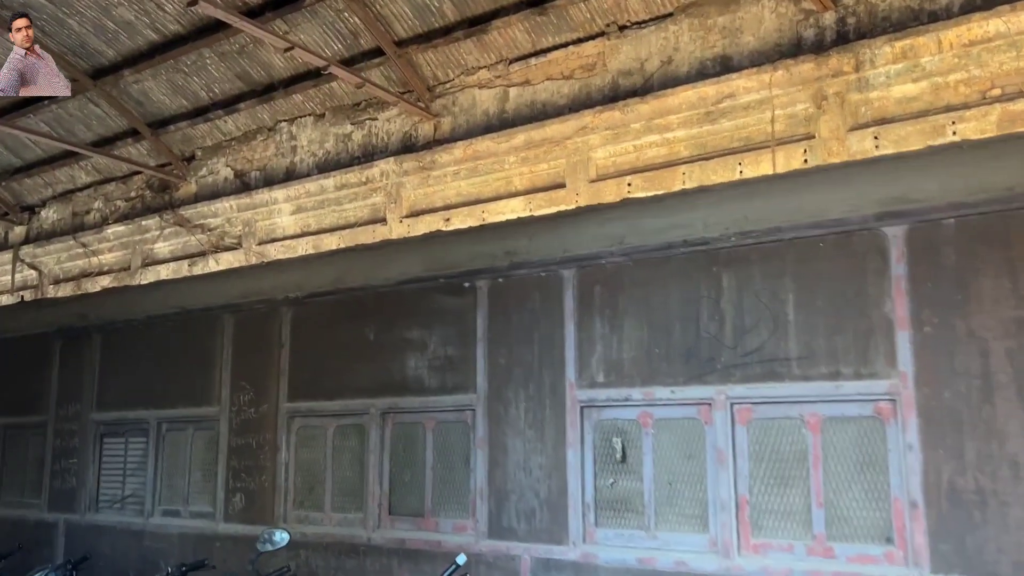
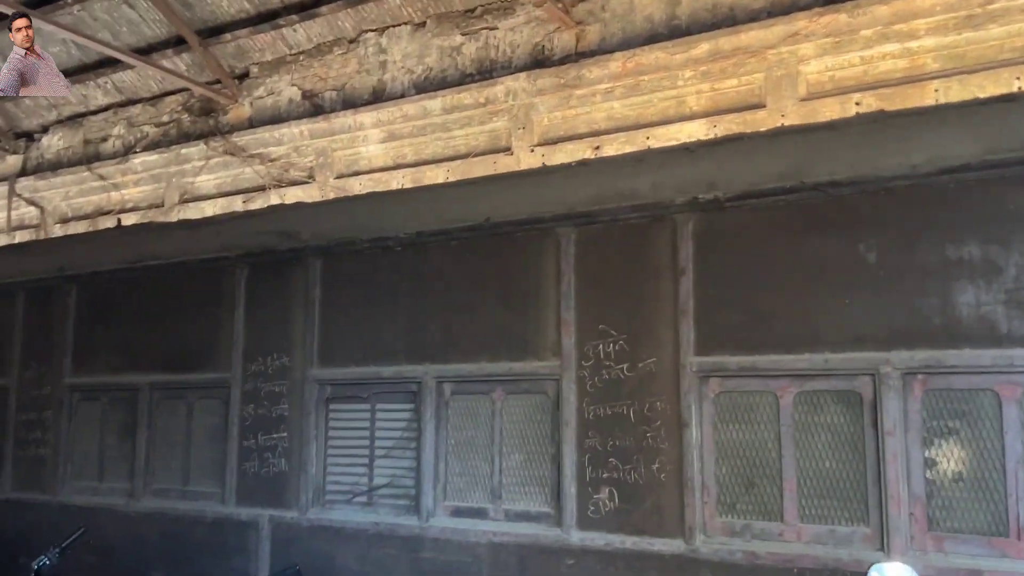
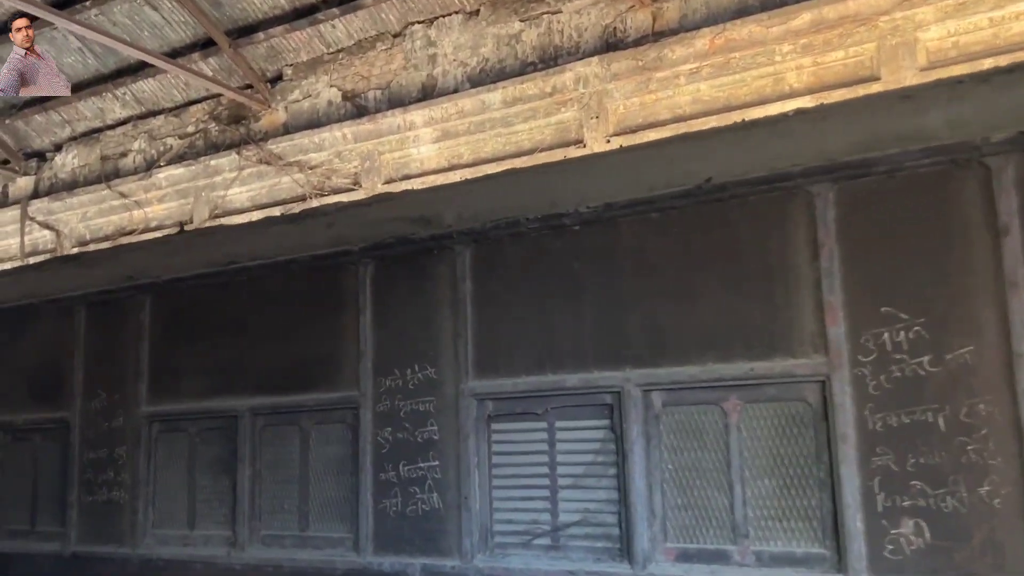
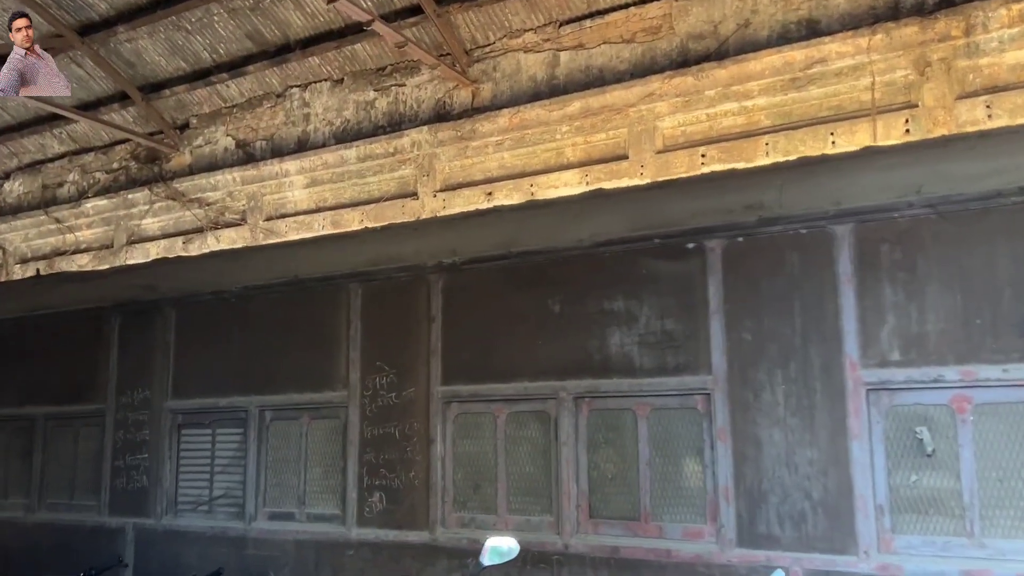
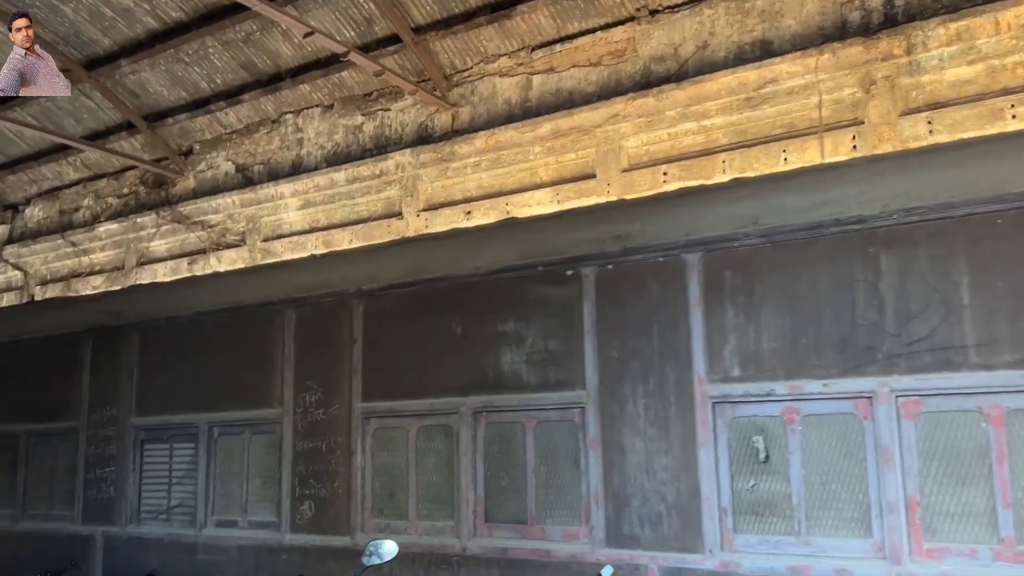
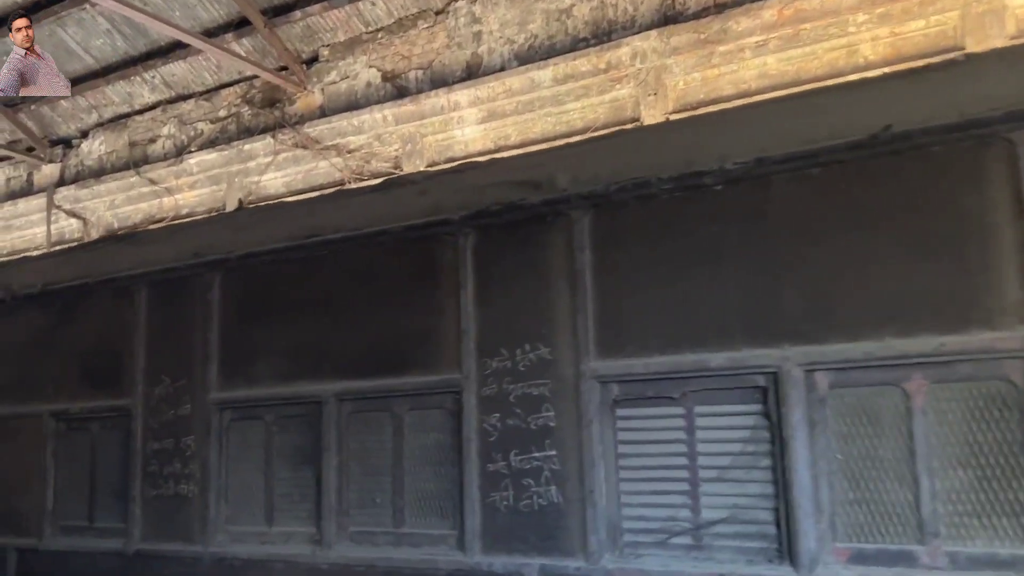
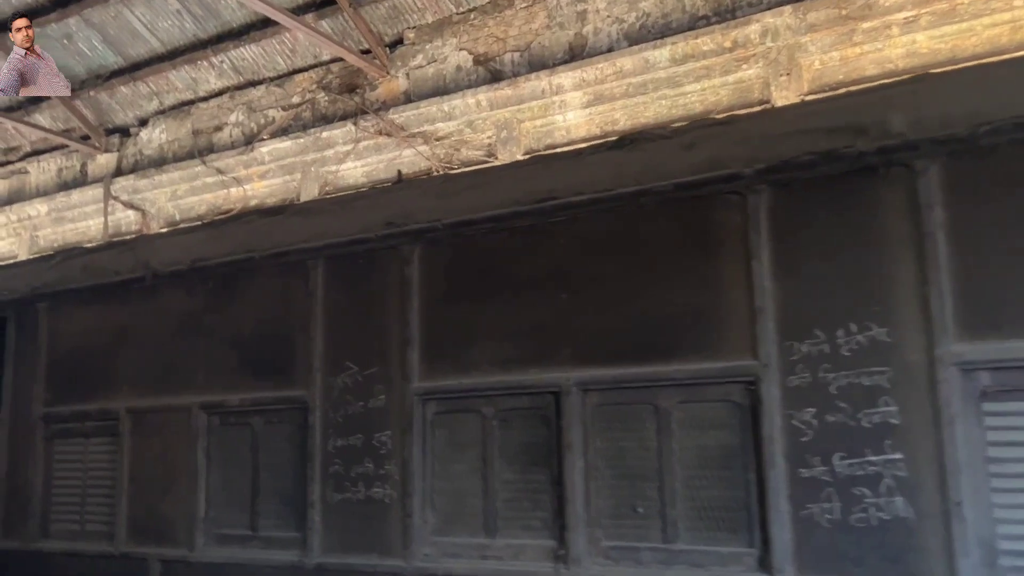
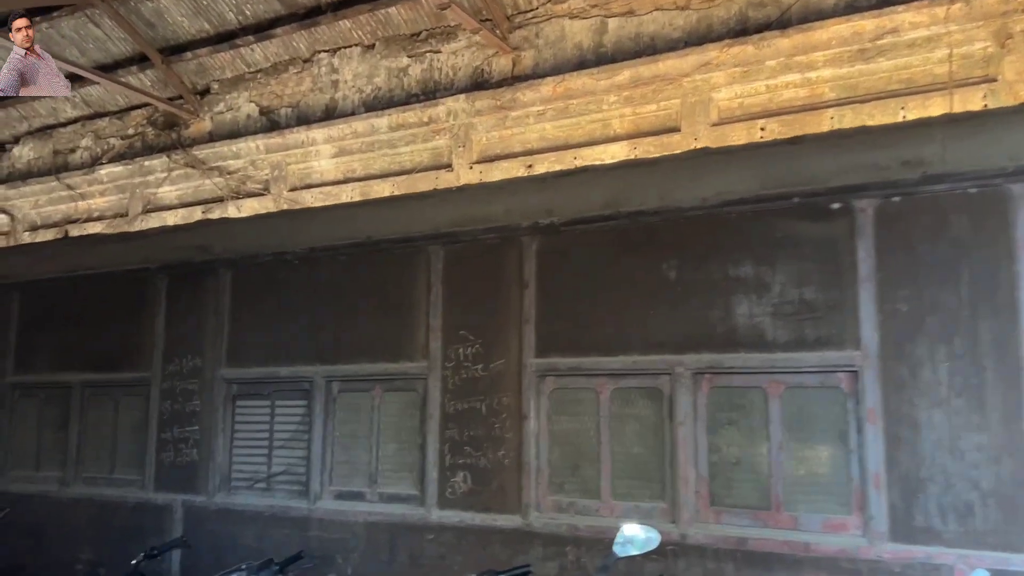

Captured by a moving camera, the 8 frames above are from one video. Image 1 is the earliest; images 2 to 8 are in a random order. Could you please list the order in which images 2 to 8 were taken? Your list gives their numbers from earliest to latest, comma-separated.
5, 4, 8, 2, 3, 6, 7
